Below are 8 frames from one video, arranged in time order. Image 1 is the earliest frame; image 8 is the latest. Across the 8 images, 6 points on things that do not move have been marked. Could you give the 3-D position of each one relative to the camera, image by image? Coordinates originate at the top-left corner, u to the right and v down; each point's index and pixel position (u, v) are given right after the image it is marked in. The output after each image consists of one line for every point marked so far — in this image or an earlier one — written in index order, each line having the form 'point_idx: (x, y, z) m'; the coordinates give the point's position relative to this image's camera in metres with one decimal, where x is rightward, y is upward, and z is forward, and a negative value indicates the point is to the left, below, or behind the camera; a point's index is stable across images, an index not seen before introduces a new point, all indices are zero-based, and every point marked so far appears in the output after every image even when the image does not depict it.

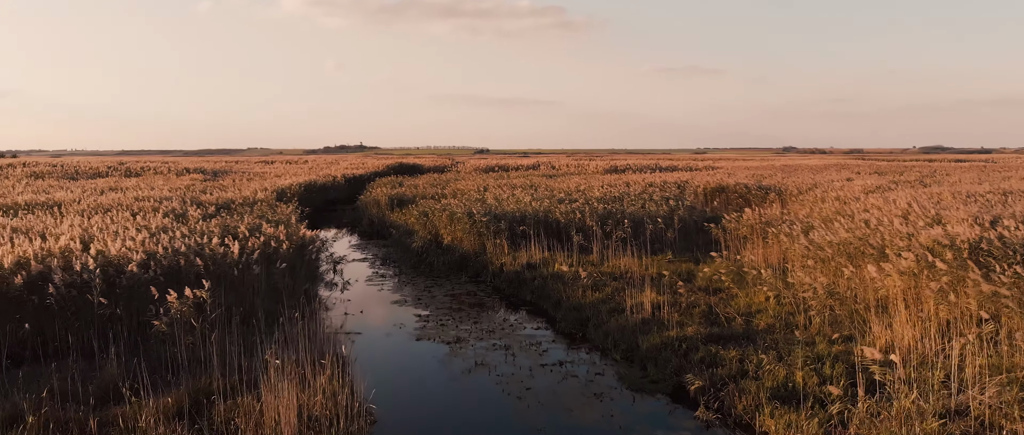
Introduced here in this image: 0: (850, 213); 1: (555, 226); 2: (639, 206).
0: (+4.8, 0.0, +9.3) m
1: (+0.6, -0.2, +9.7) m
2: (+2.2, +0.2, +11.1) m
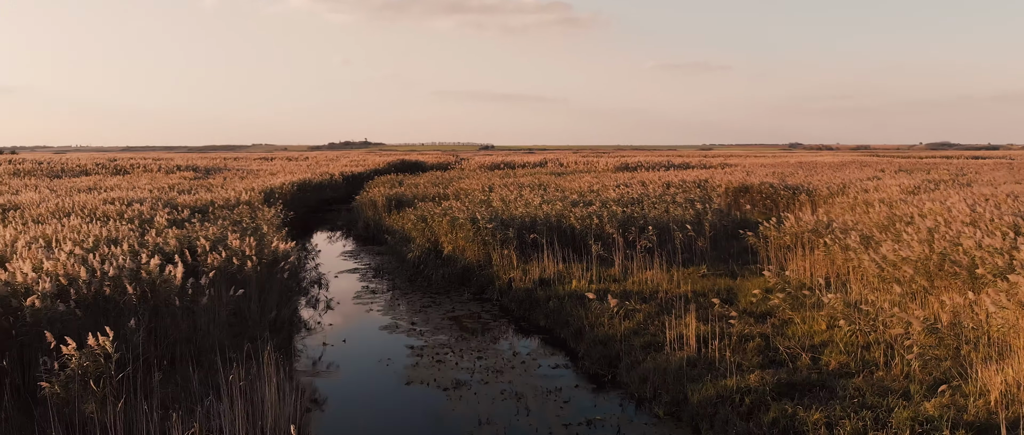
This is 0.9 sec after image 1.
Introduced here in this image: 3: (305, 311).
0: (+4.9, 0.0, +8.1) m
1: (+0.8, -0.3, +8.6) m
2: (+2.3, +0.1, +9.9) m
3: (-2.2, -1.0, +6.9) m
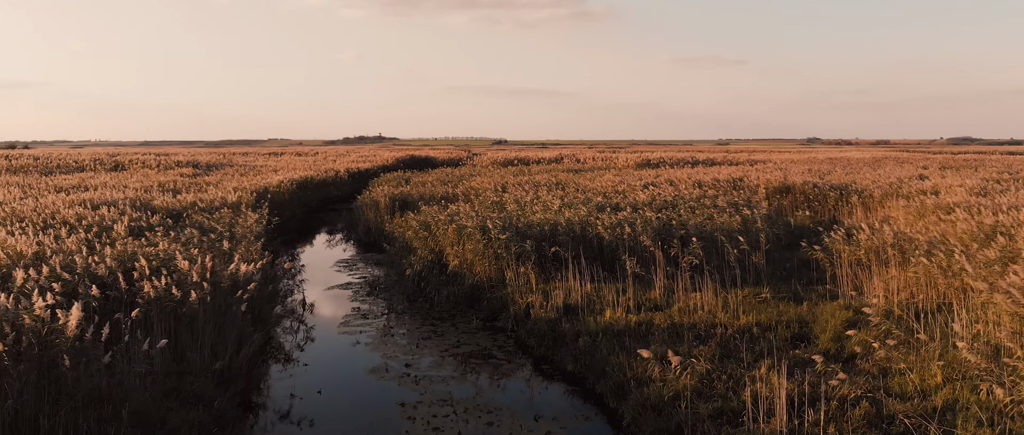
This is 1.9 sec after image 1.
0: (+5.1, -0.2, +6.7) m
1: (+1.0, -0.4, +7.2) m
2: (+2.5, 0.0, +8.6) m
3: (-2.0, -1.1, +5.7) m
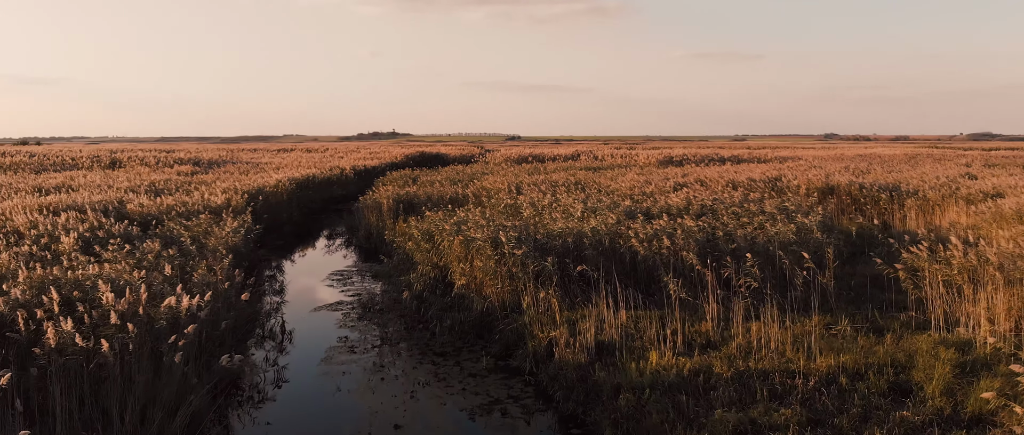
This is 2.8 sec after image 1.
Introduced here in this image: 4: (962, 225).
0: (+5.2, -0.3, +5.5) m
1: (+1.1, -0.5, +6.1) m
2: (+2.7, -0.1, +7.4) m
3: (-1.9, -1.2, +4.6) m
4: (+5.9, 0.0, +8.5) m
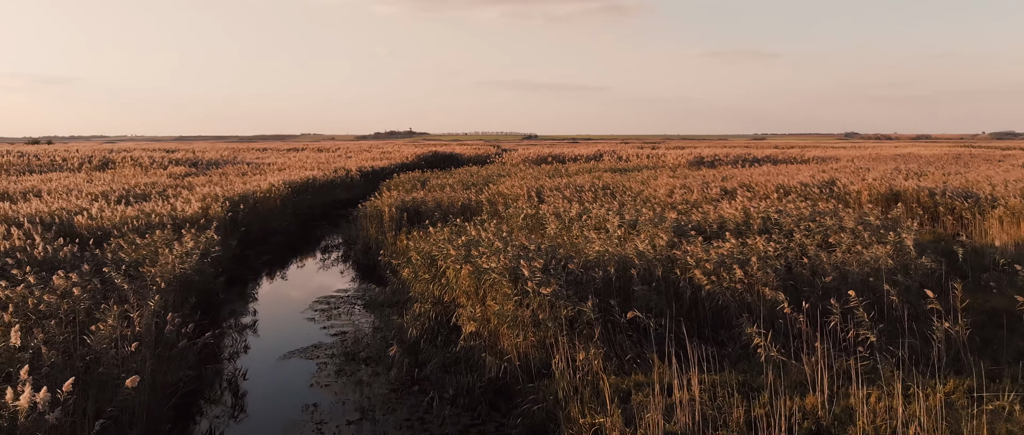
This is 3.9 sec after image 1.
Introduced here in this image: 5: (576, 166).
0: (+5.4, -0.5, +3.9) m
1: (+1.3, -0.7, +4.6) m
2: (+2.9, -0.3, +5.8) m
3: (-1.8, -1.4, +3.2) m
4: (+6.1, -0.2, +6.9) m
5: (+1.8, +1.5, +18.7) m
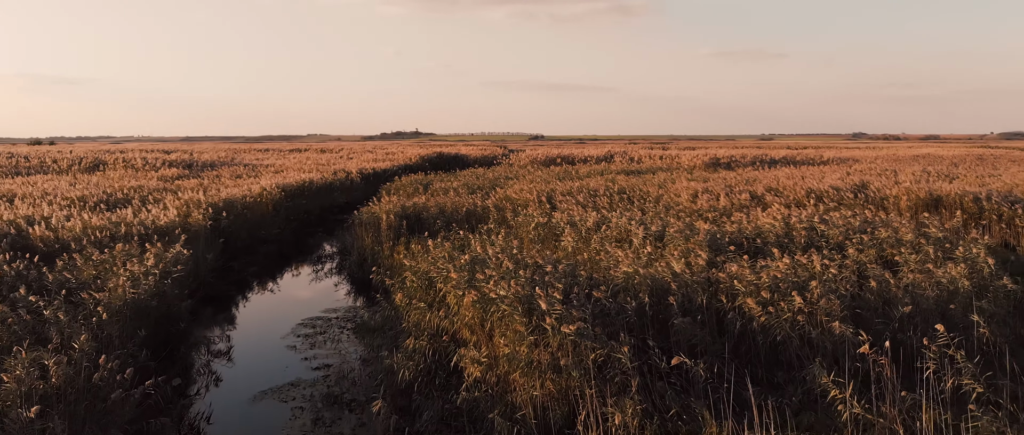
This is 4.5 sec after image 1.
0: (+5.5, -0.6, +3.0) m
1: (+1.4, -0.8, +3.8) m
2: (+3.0, -0.4, +5.0) m
3: (-1.7, -1.5, +2.4) m
4: (+6.2, -0.3, +6.1) m
5: (+2.0, +1.4, +17.9) m
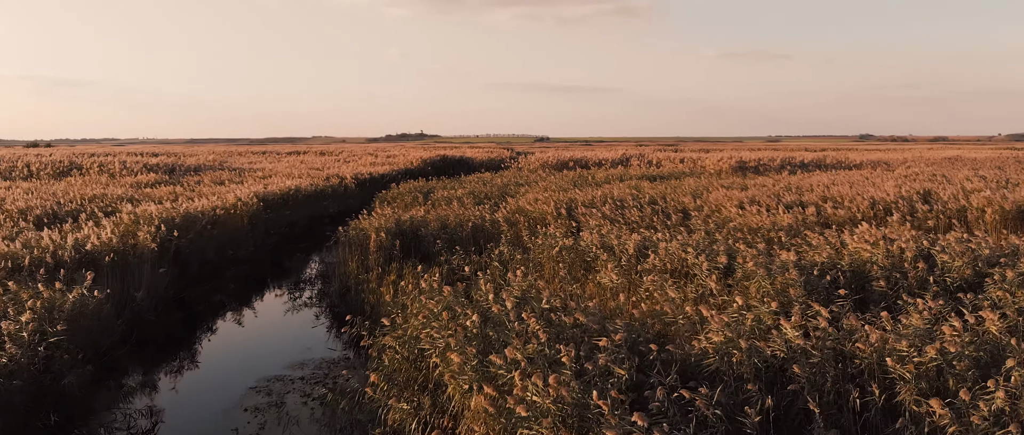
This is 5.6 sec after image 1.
0: (+5.6, -0.7, +1.5) m
1: (+1.5, -1.0, +2.2) m
2: (+3.1, -0.6, +3.5) m
3: (-1.6, -1.6, +0.9) m
4: (+6.3, -0.5, +4.5) m
5: (+2.3, +1.1, +16.4) m
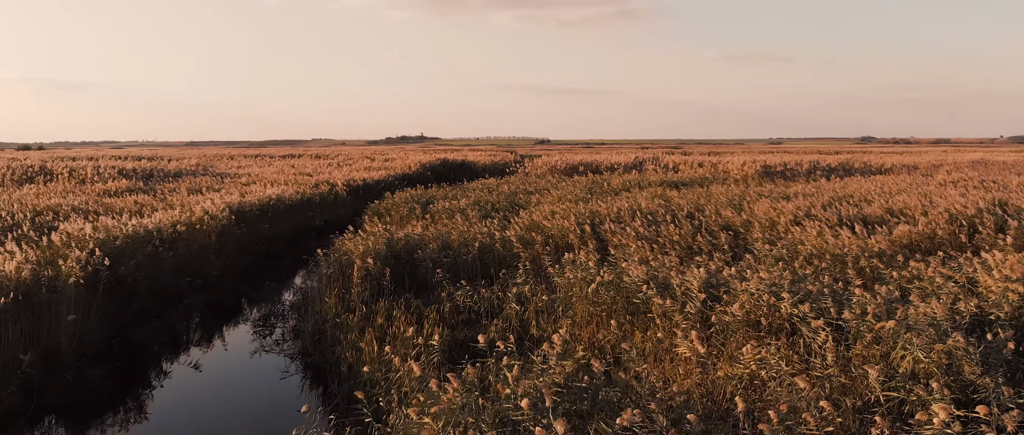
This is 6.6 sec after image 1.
0: (+5.7, -0.9, +0.1) m
1: (+1.7, -1.1, +0.9) m
2: (+3.3, -0.7, +2.1) m
3: (-1.4, -1.8, -0.5) m
4: (+6.5, -0.7, +3.1) m
5: (+2.4, +0.9, +15.0) m
